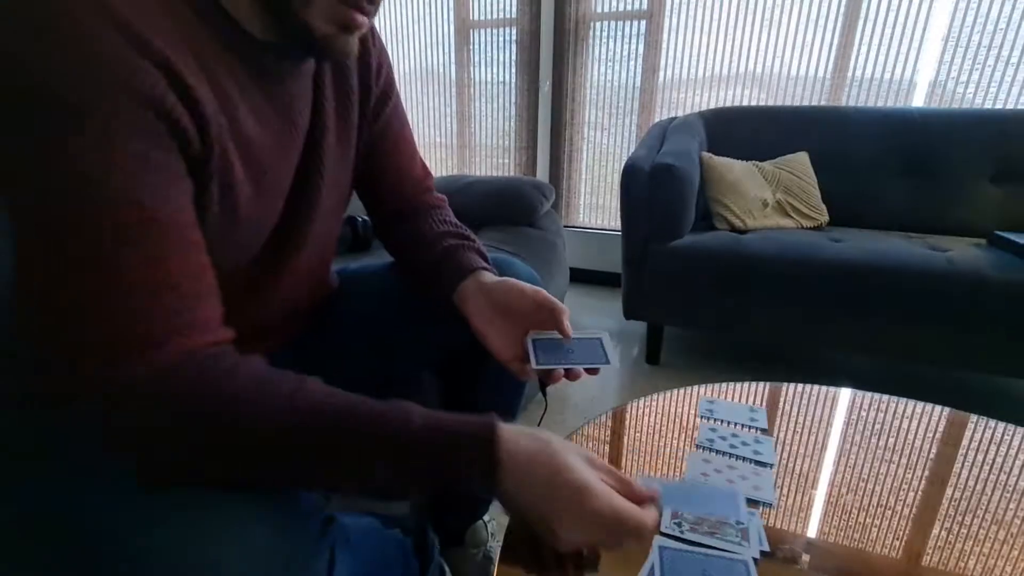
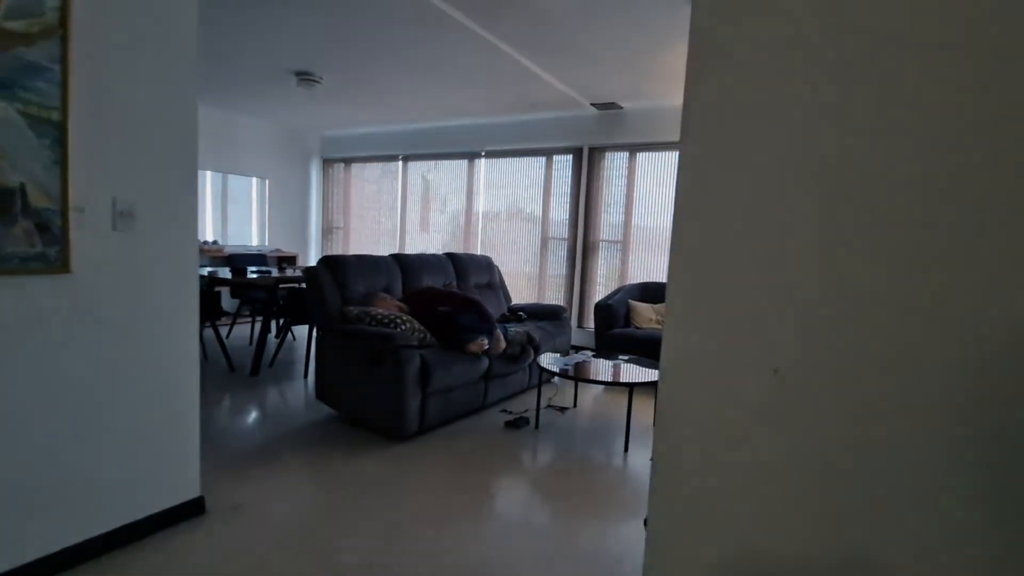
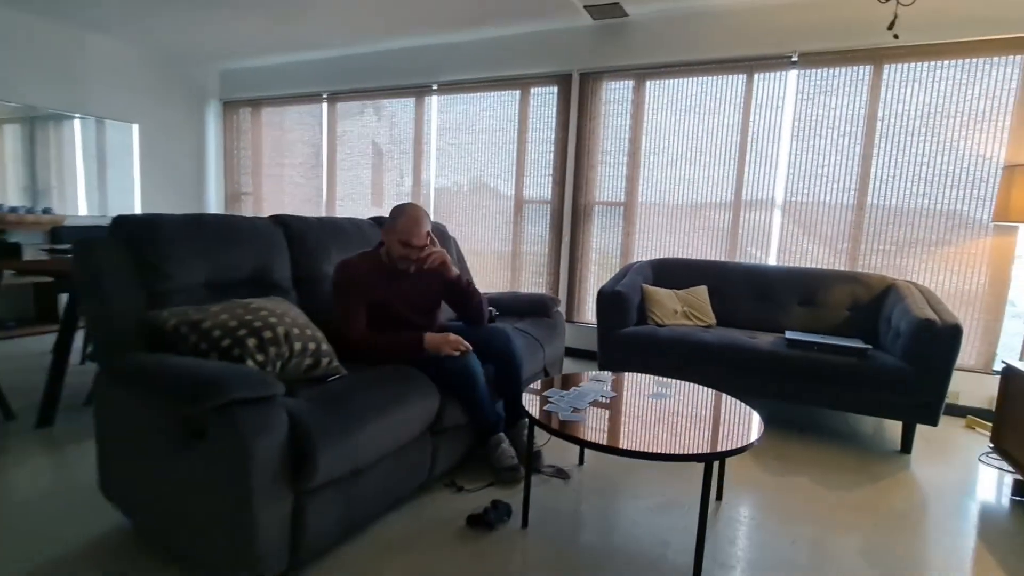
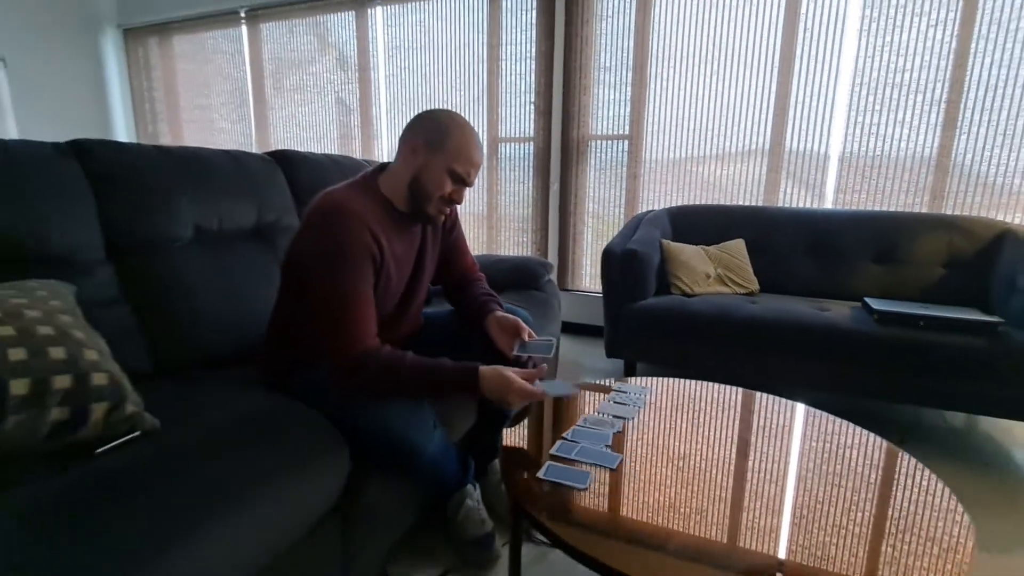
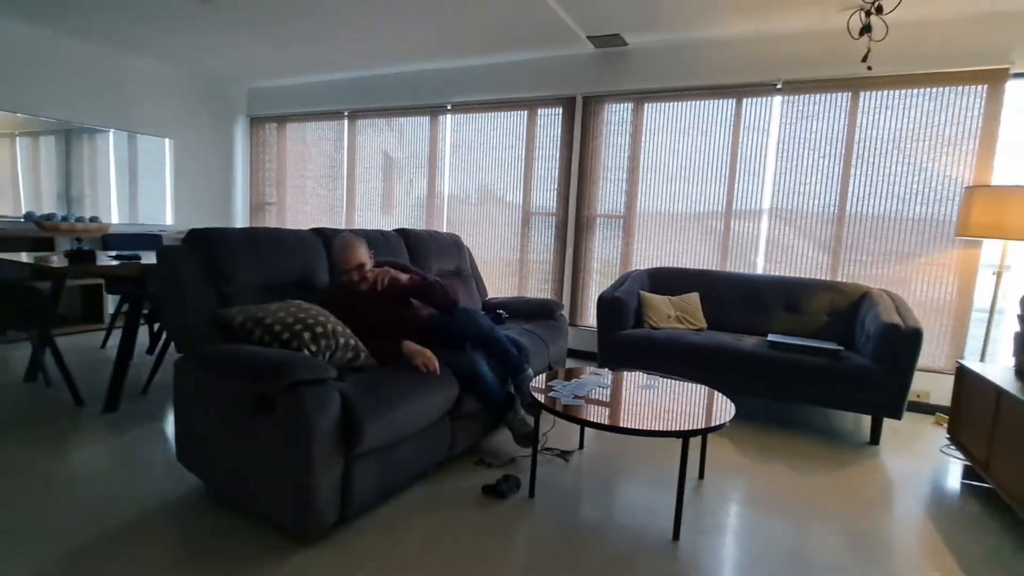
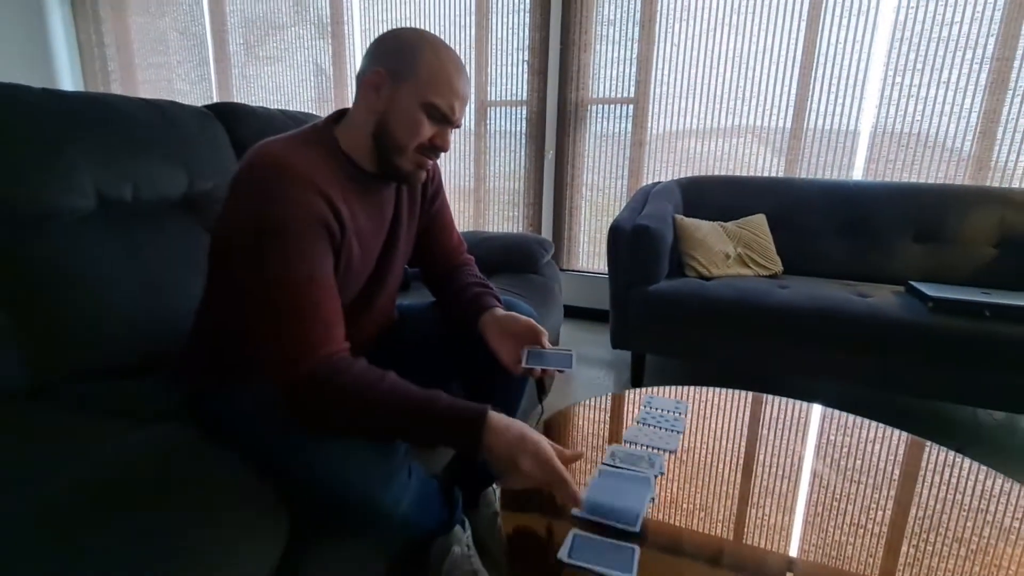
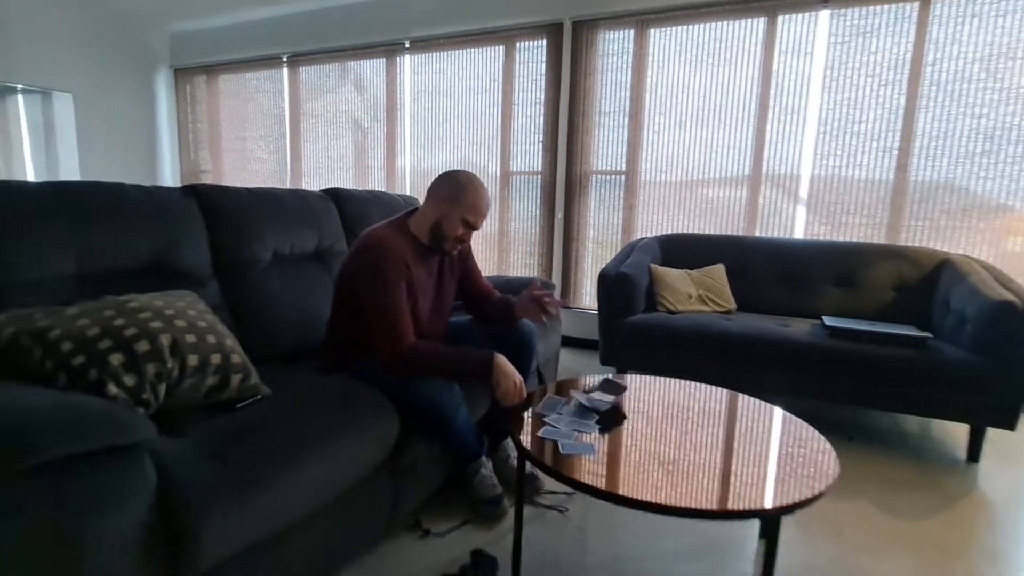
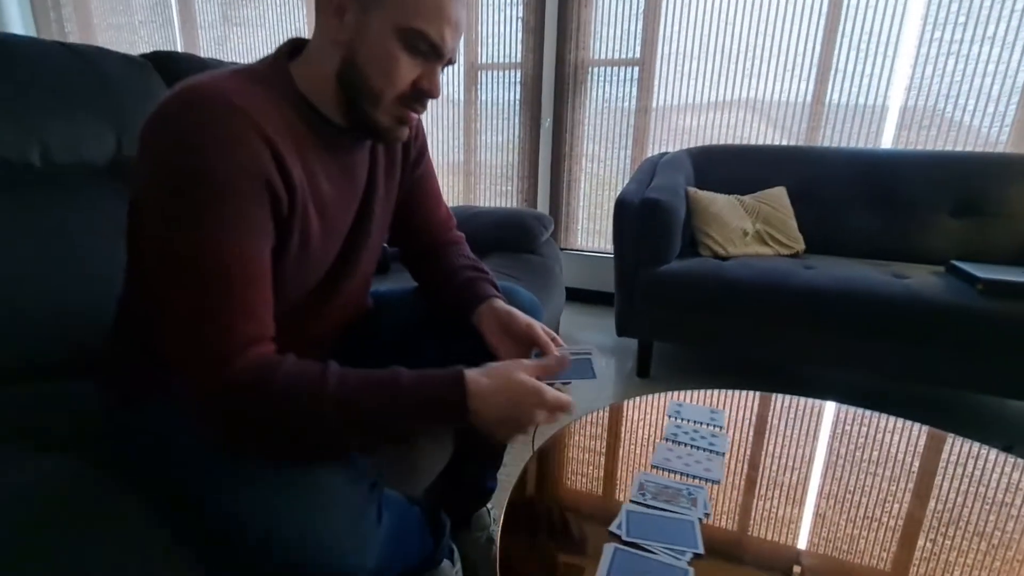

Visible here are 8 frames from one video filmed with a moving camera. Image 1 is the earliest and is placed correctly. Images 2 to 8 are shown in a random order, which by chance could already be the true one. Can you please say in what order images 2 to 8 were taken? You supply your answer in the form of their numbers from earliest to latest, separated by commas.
8, 6, 4, 7, 3, 5, 2
